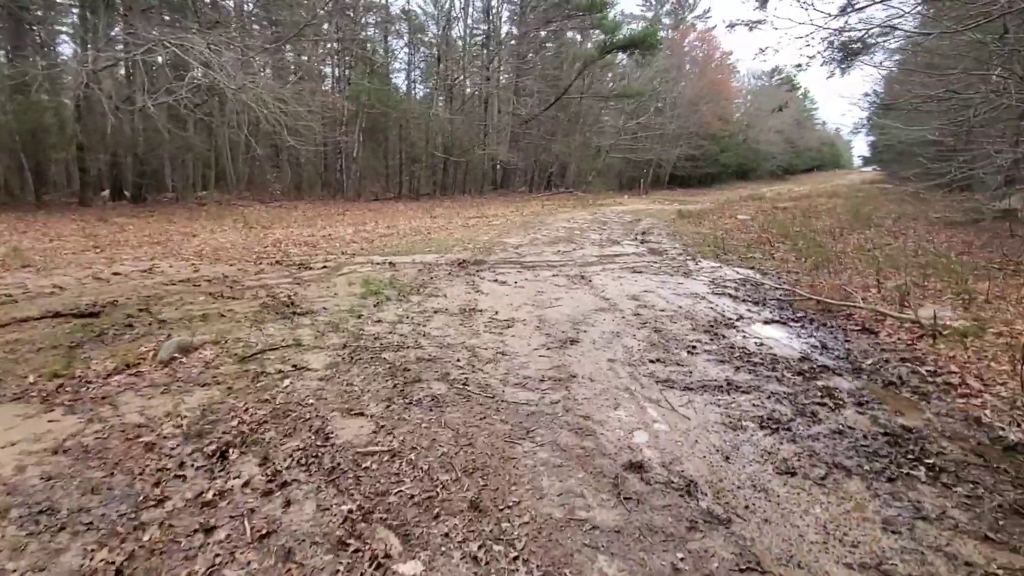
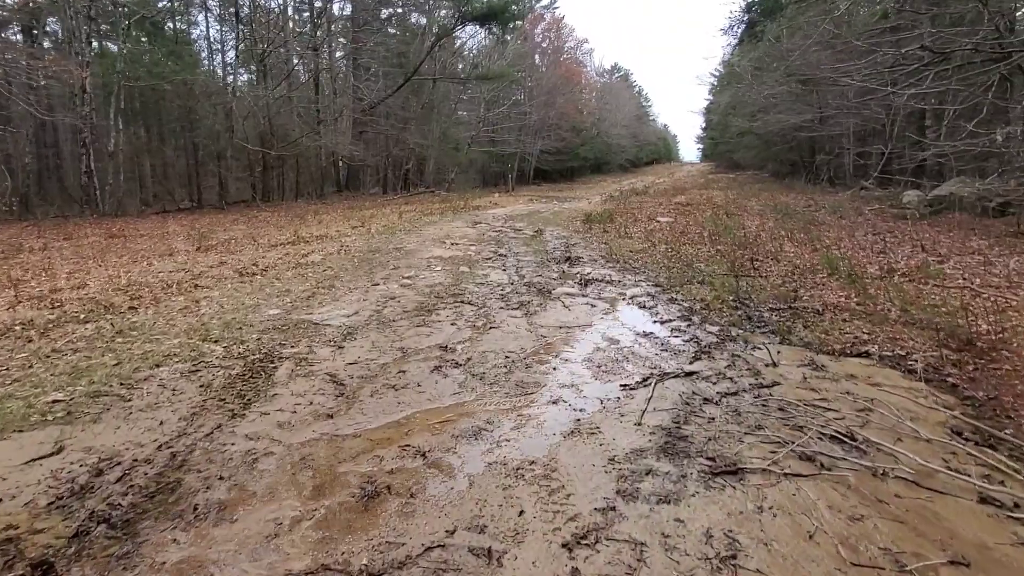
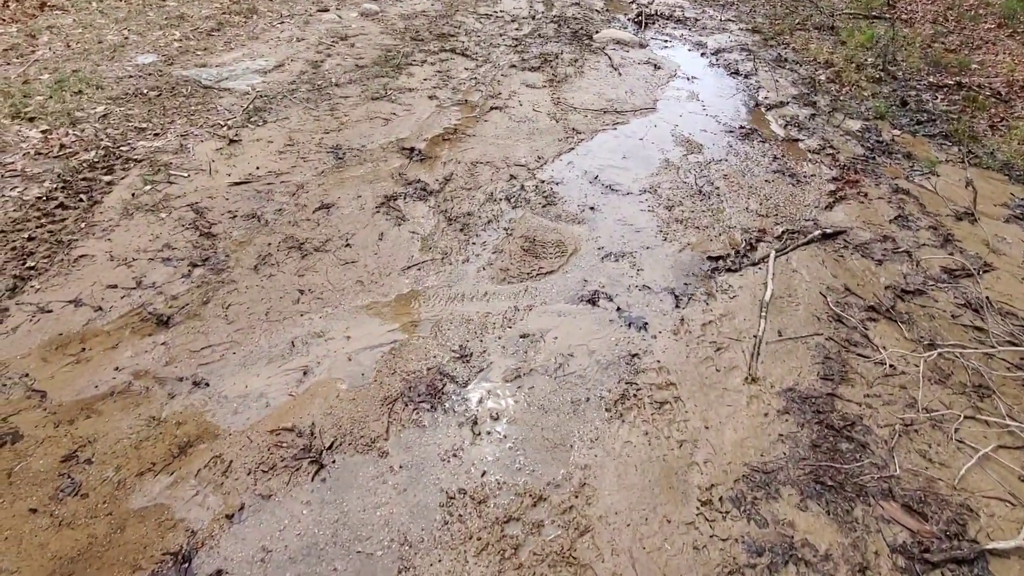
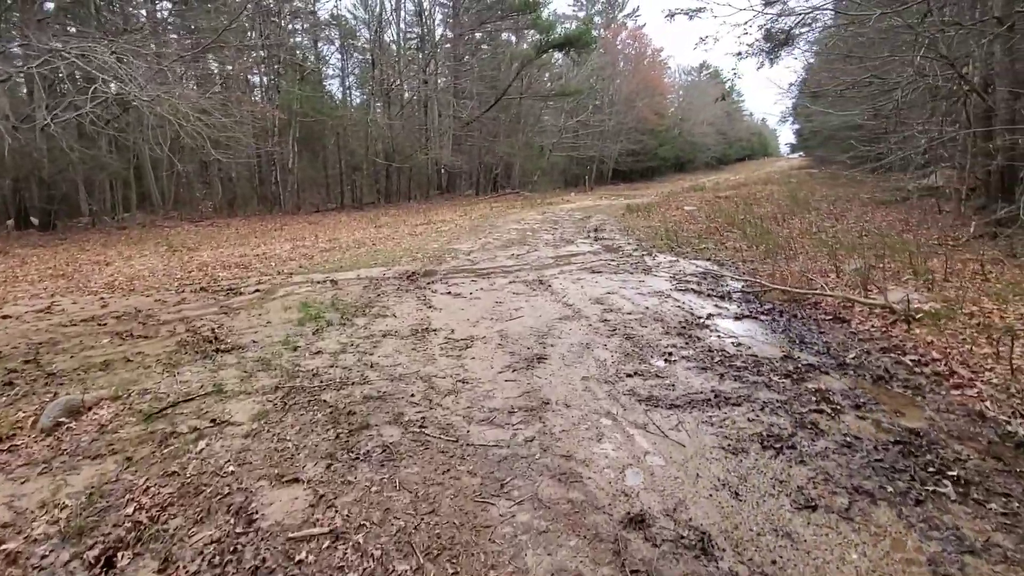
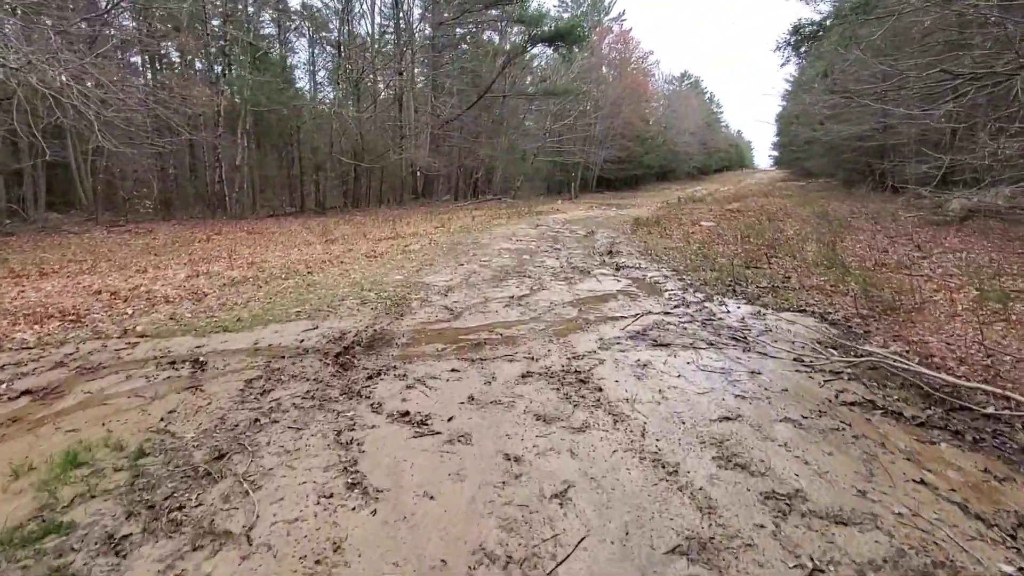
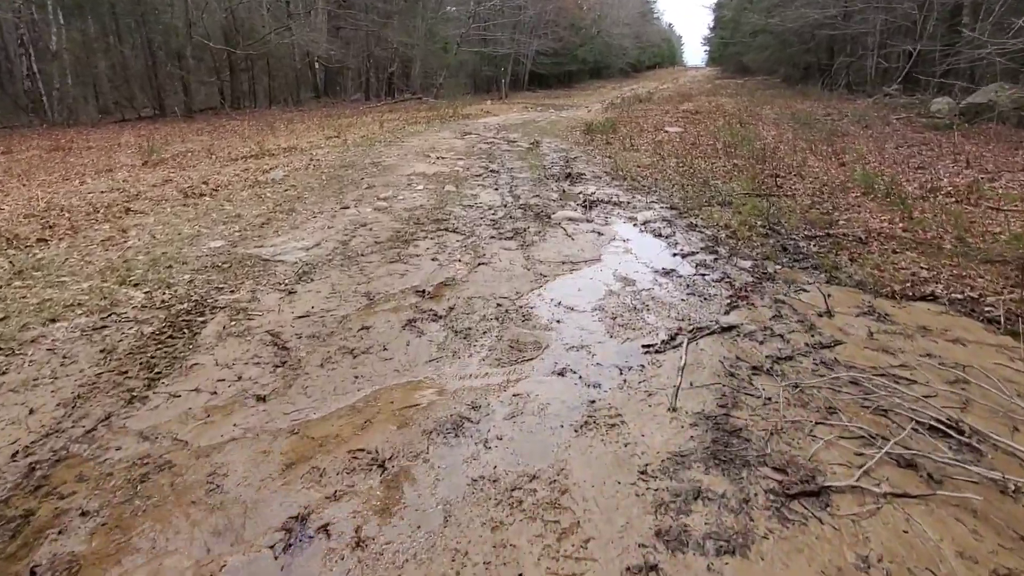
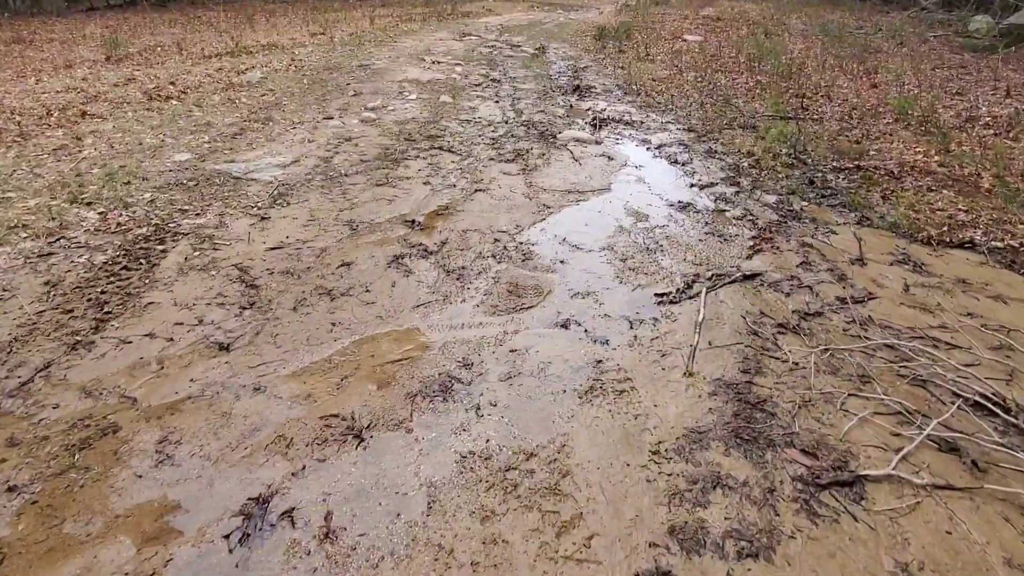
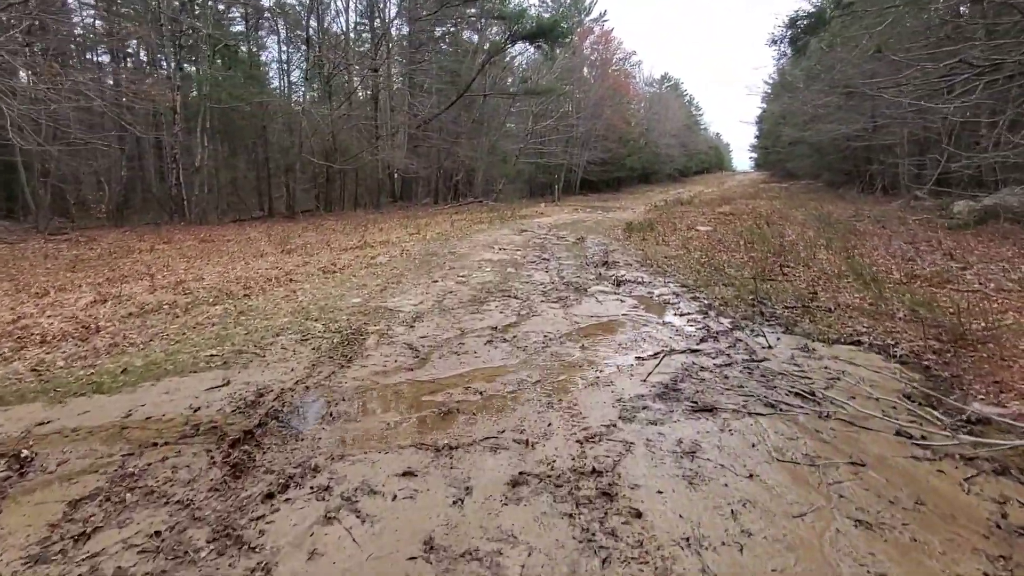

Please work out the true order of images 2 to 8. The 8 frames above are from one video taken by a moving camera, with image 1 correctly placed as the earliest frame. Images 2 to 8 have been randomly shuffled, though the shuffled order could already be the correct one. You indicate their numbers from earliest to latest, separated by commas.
4, 5, 8, 2, 6, 7, 3
